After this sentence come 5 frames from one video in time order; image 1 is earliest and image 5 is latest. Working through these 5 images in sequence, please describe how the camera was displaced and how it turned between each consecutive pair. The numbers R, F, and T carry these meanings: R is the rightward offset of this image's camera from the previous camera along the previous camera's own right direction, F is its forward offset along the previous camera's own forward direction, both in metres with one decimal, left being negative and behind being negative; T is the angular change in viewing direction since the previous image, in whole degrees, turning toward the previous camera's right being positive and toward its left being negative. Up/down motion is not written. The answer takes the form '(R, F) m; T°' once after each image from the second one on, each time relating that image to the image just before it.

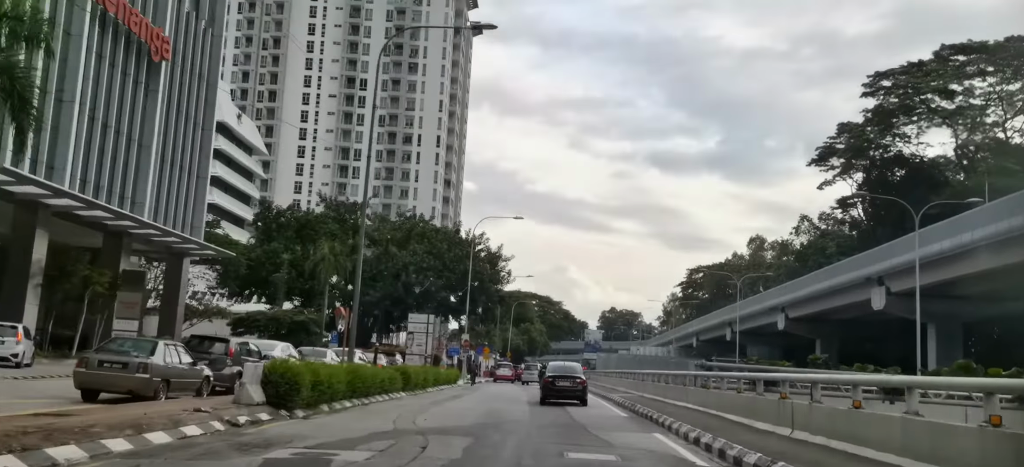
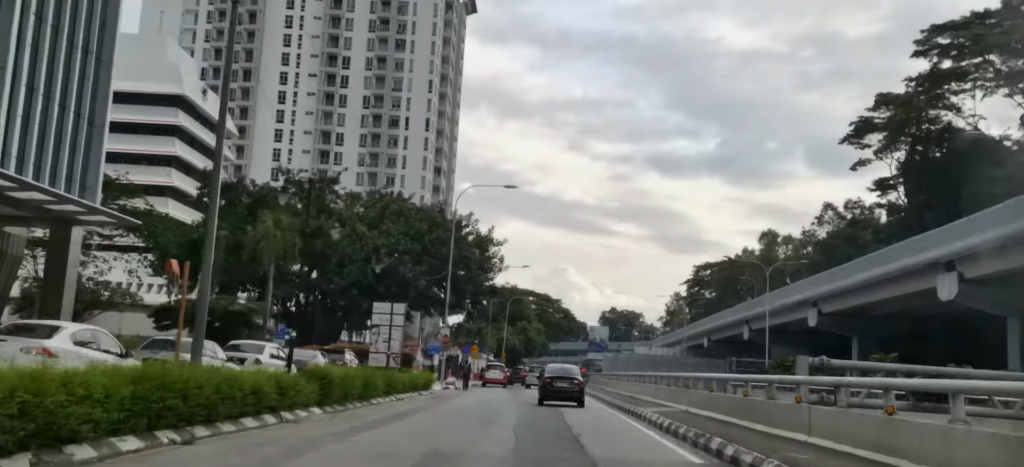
(+0.3, +9.8) m; 0°
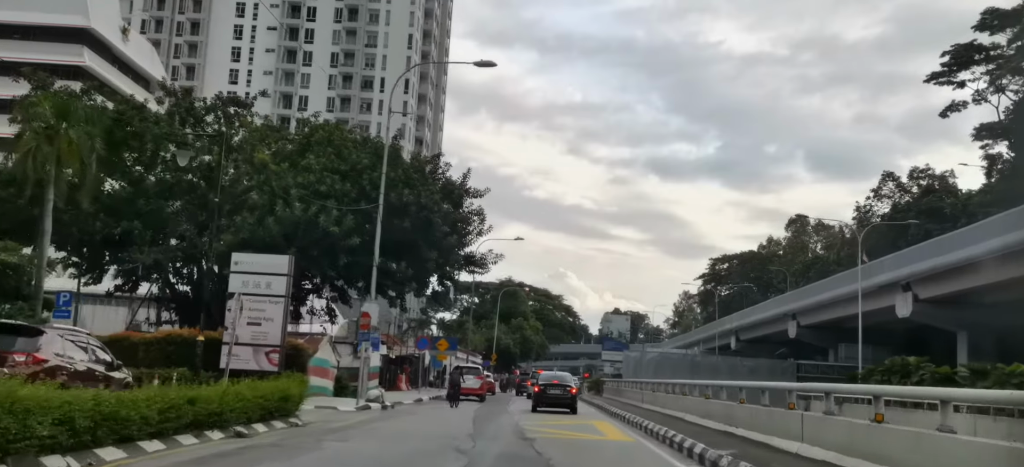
(+0.6, +17.8) m; 0°
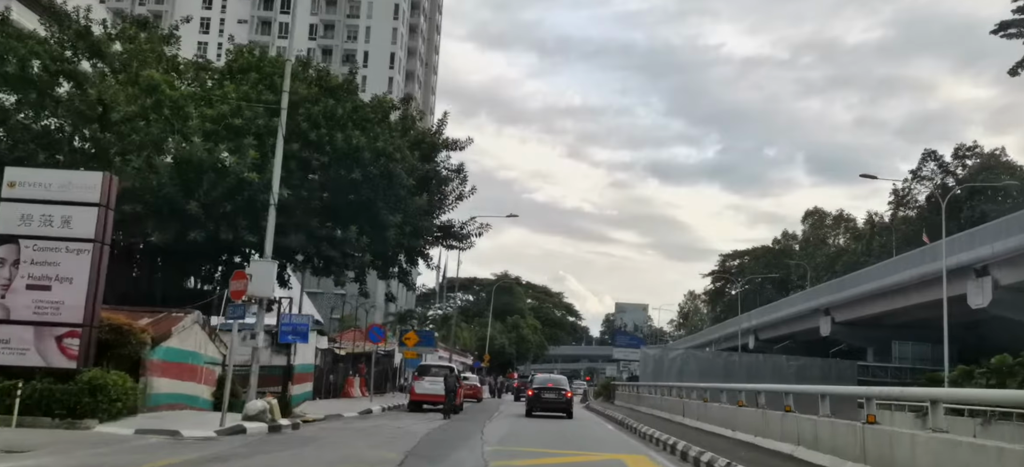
(+0.4, +9.2) m; 0°
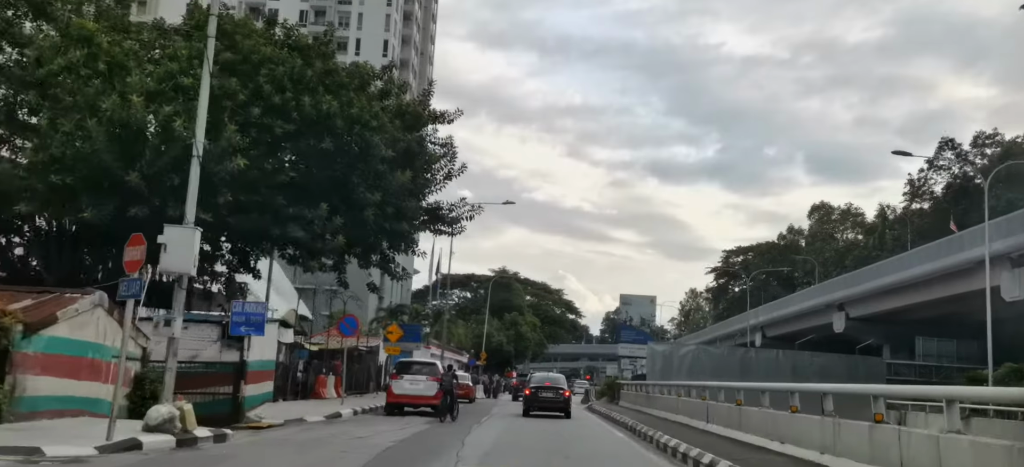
(+0.2, +3.3) m; 0°
